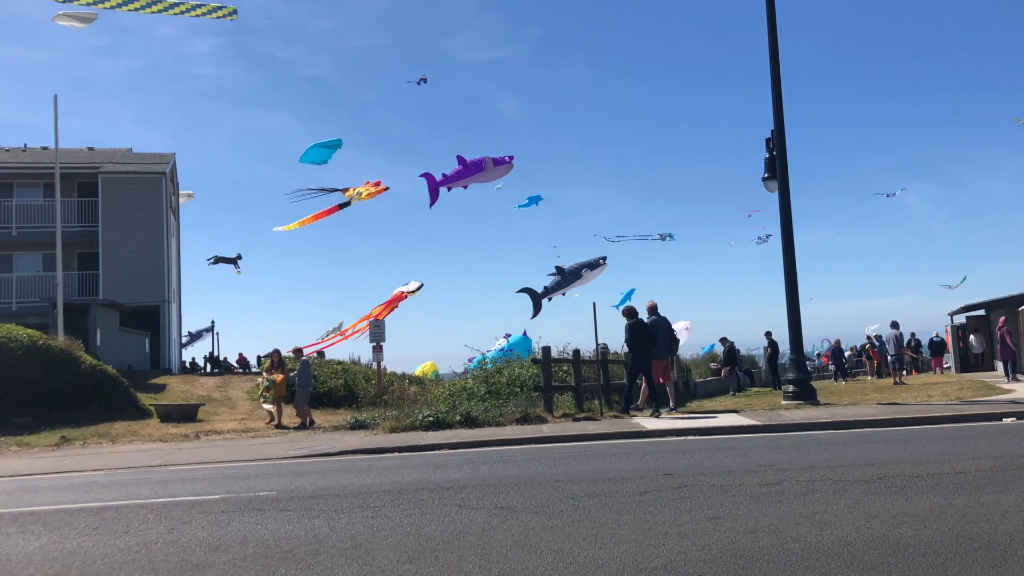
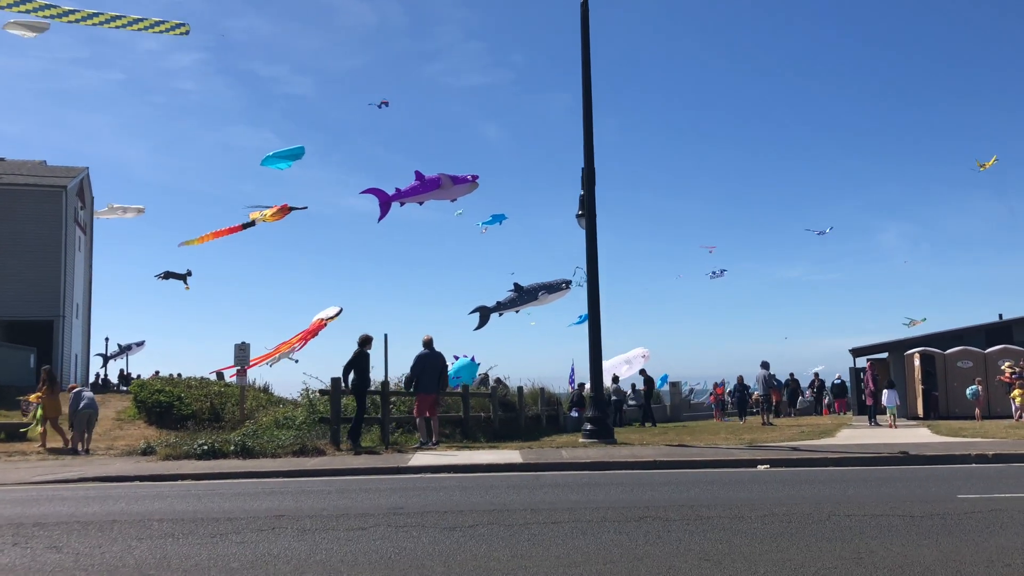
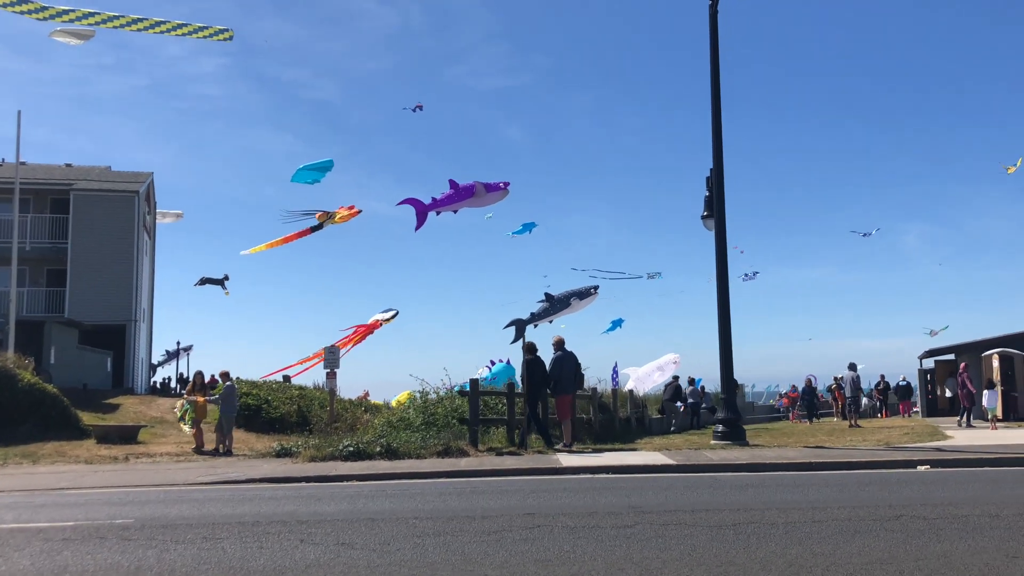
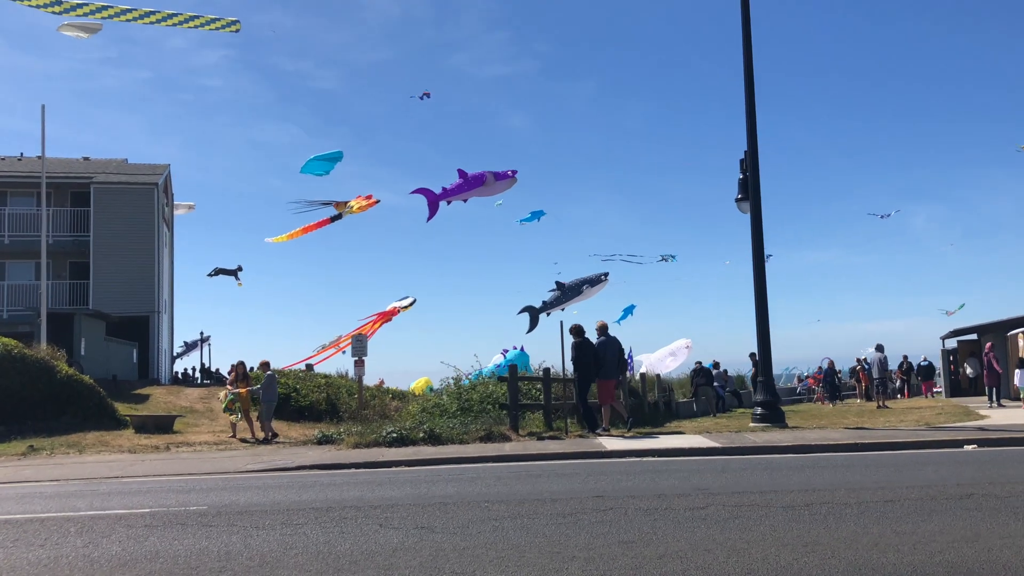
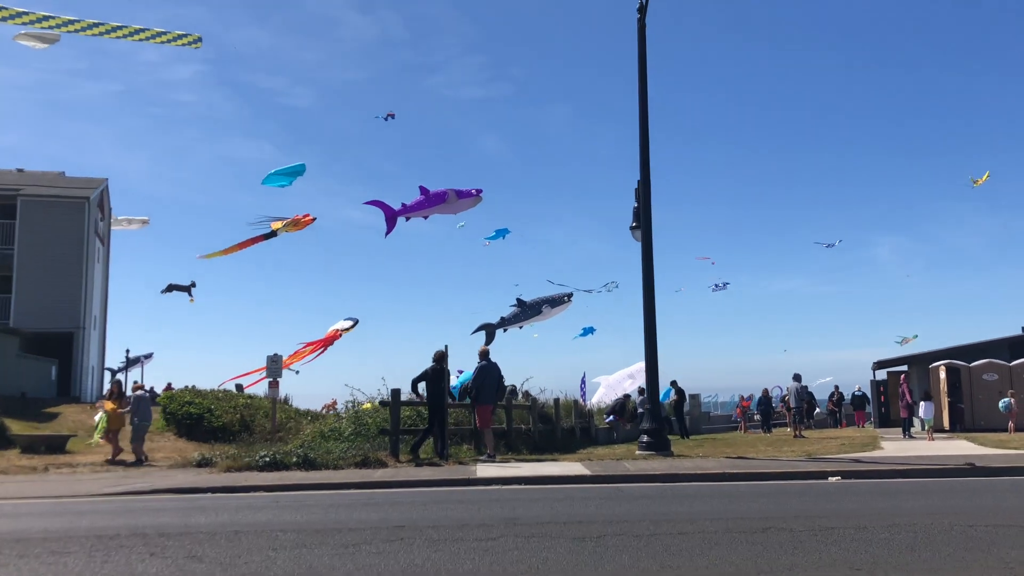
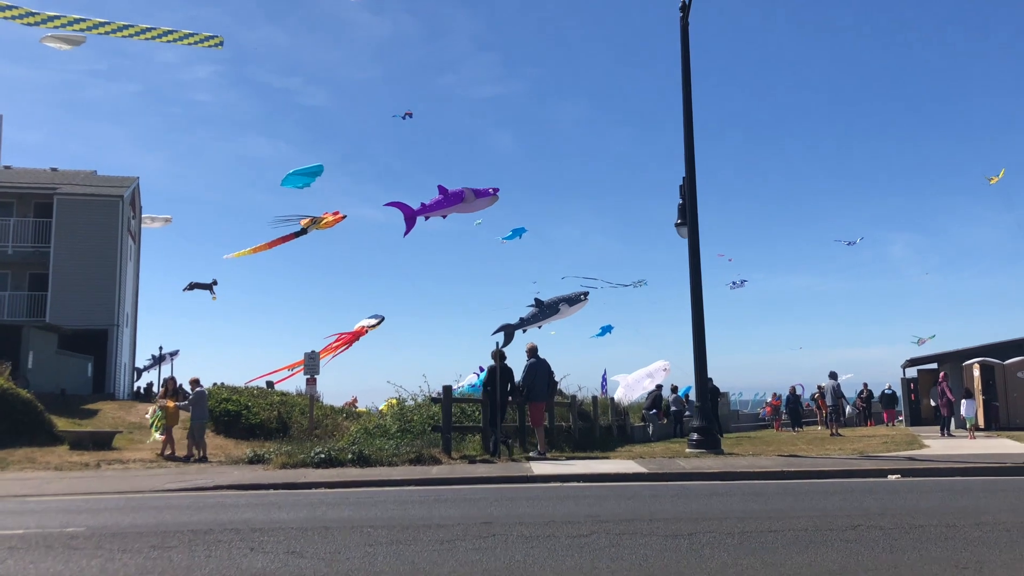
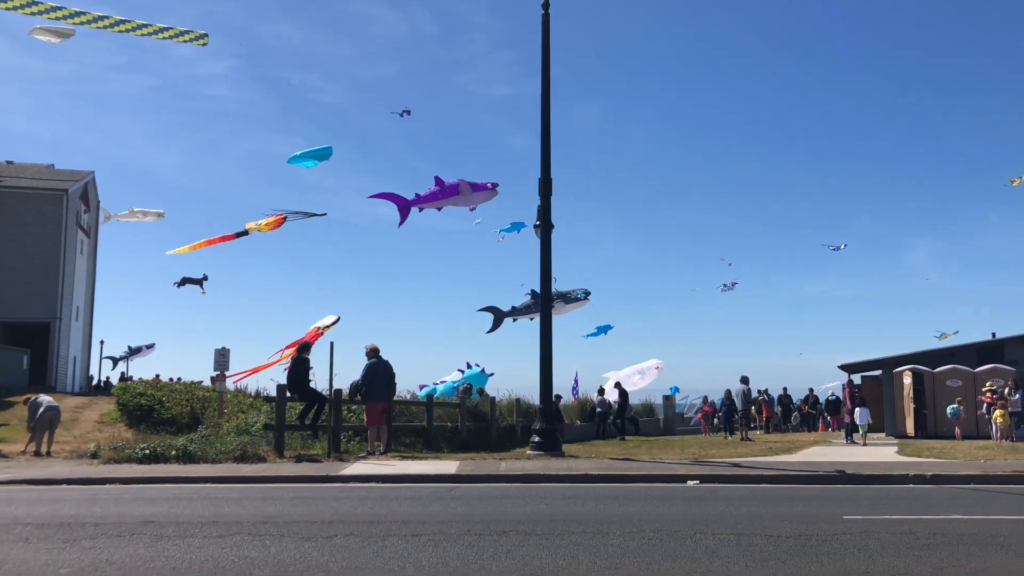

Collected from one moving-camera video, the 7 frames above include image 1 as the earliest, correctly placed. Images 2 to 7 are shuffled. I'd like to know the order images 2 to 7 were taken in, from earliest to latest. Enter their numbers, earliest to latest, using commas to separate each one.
4, 3, 6, 5, 2, 7
